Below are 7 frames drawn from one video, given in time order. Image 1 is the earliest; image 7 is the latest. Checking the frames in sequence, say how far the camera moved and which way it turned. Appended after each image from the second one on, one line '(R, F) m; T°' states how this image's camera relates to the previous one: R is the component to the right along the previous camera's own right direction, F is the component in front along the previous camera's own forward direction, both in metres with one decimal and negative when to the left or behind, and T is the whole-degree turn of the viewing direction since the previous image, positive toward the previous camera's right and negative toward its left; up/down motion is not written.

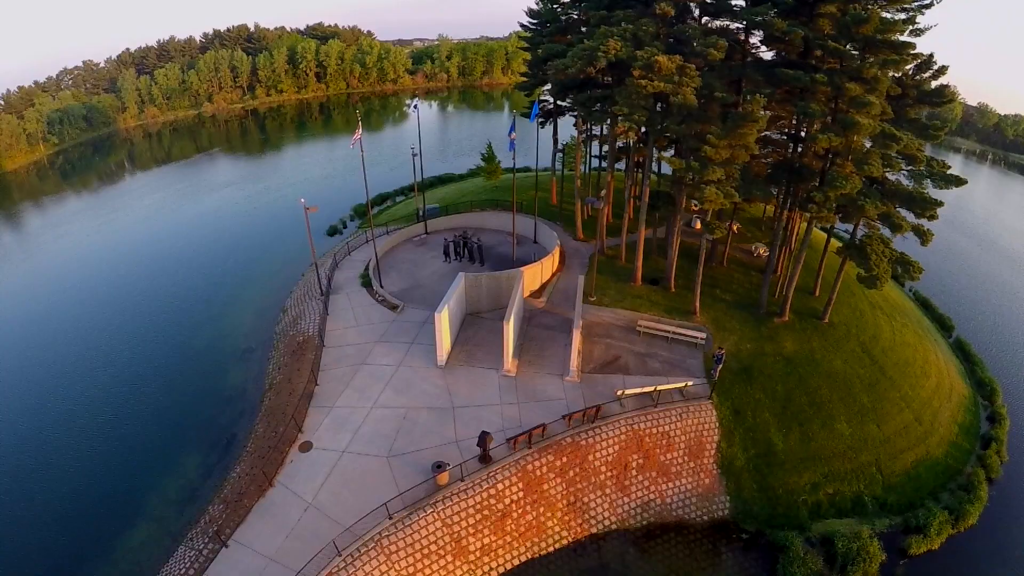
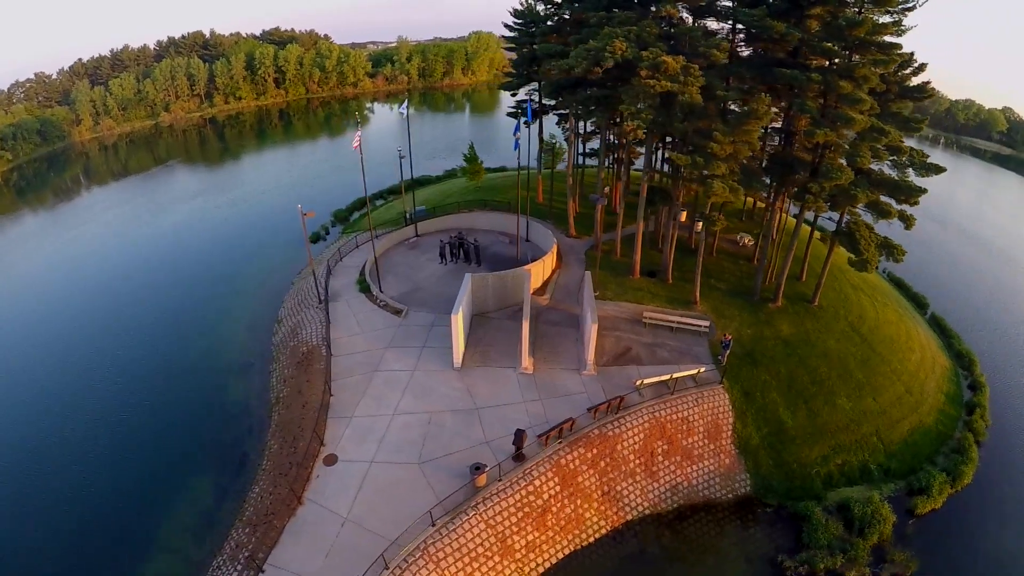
(-2.0, -0.2) m; +4°
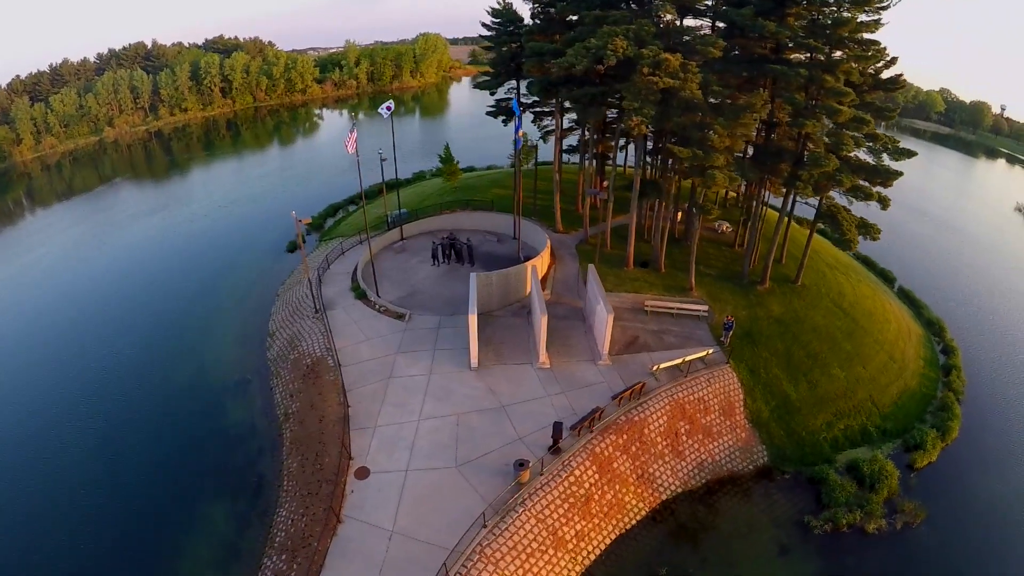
(-2.3, -0.2) m; +5°
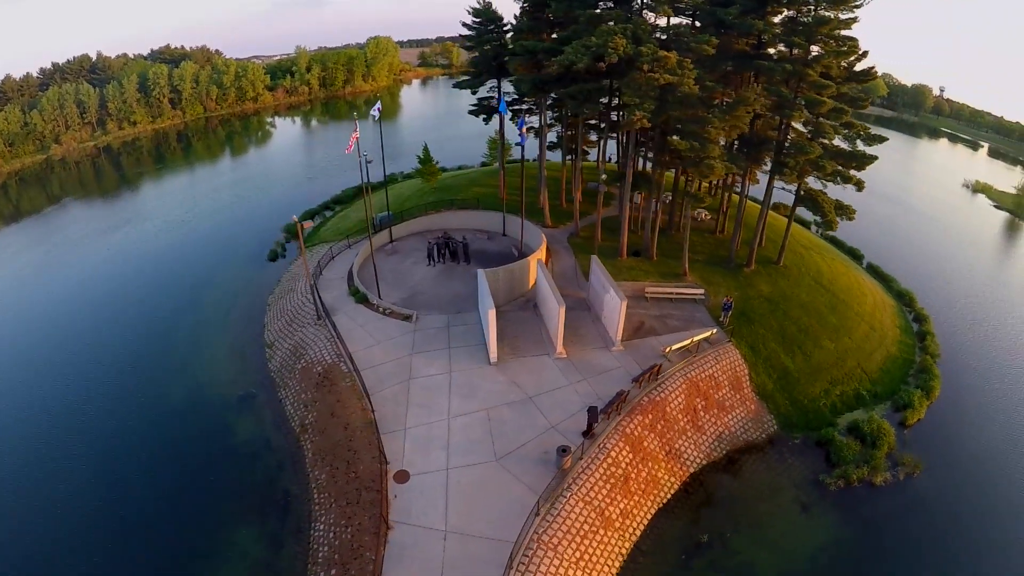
(-2.3, -0.5) m; +5°
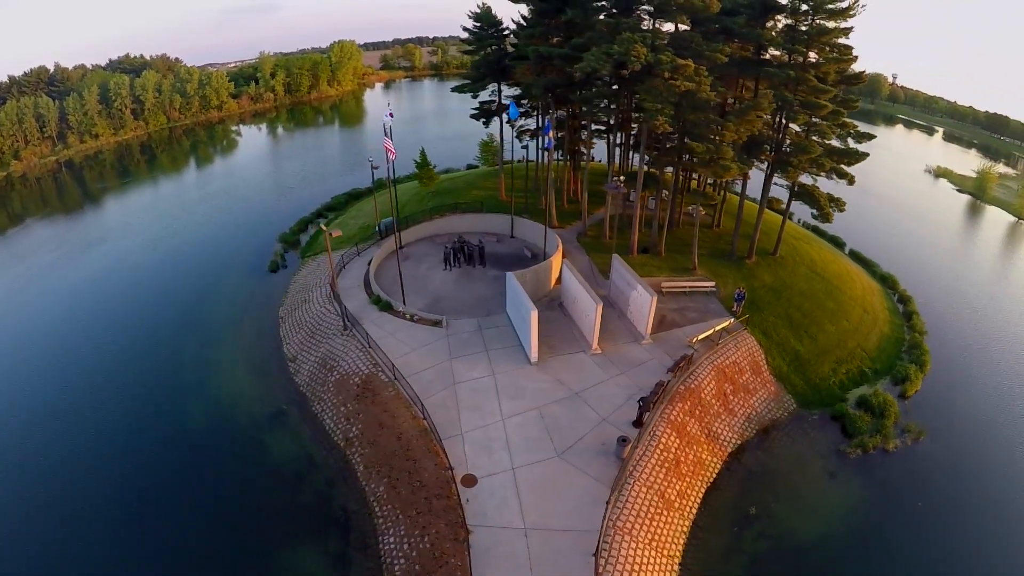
(-3.1, -0.9) m; +4°
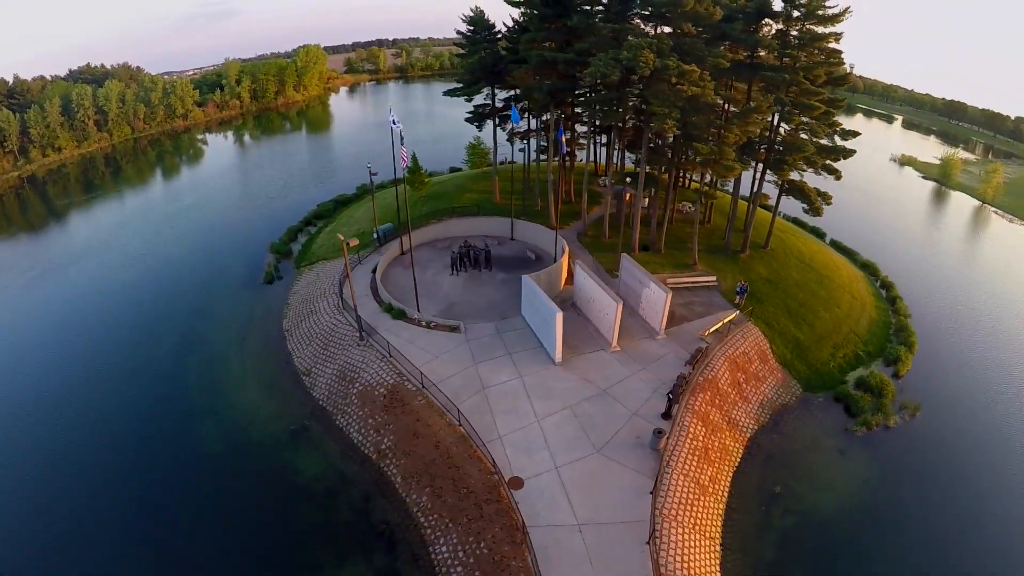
(-2.4, -0.6) m; +4°
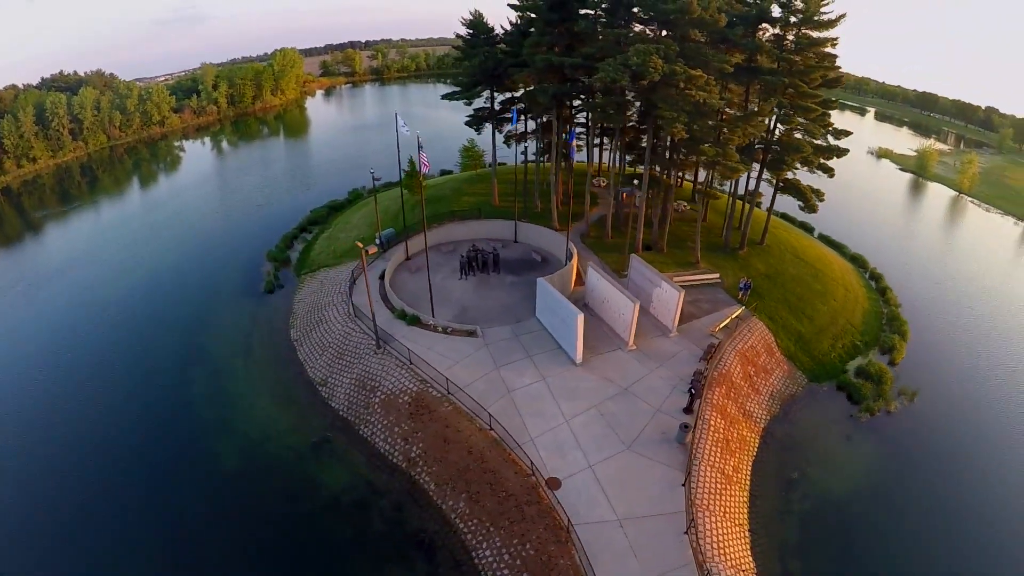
(-1.9, -0.5) m; +3°
